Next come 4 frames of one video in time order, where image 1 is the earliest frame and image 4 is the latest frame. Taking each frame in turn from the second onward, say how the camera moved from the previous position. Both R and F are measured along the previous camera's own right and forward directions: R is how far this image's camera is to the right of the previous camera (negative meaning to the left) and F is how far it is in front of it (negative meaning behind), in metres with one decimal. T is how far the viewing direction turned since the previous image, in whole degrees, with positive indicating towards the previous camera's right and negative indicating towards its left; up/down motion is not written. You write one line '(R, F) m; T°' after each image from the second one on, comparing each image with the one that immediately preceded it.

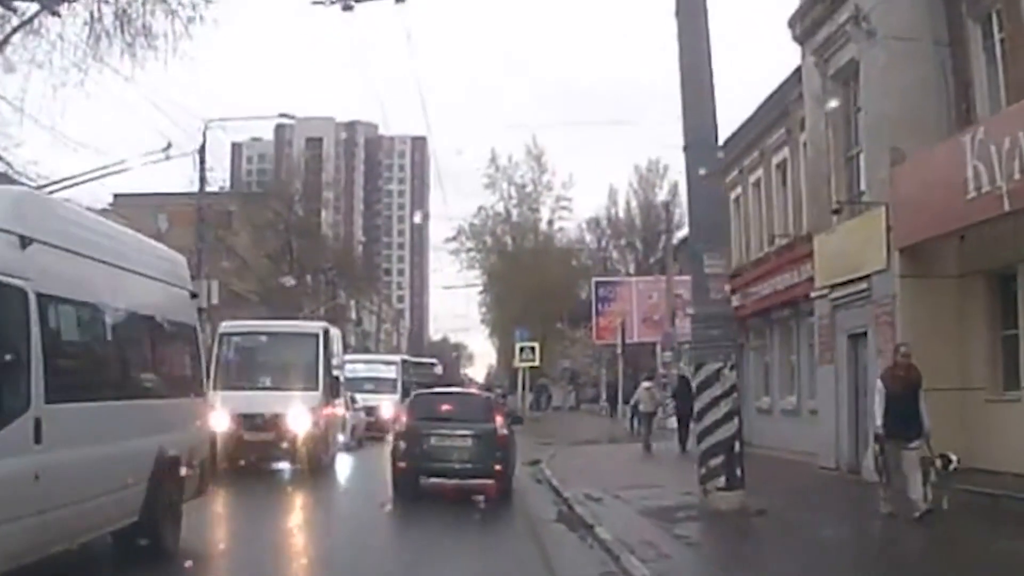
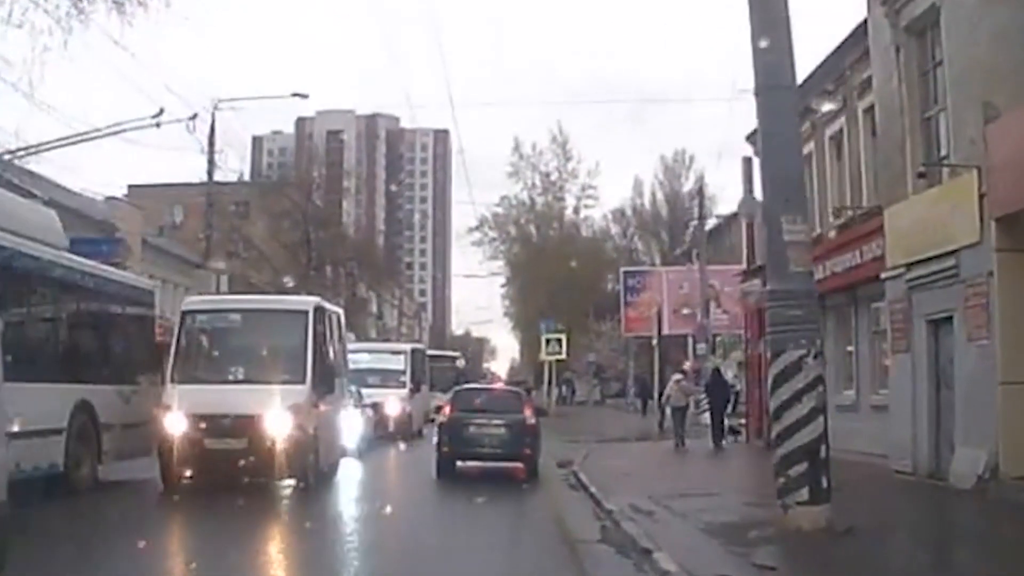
(-0.1, +2.7) m; -1°
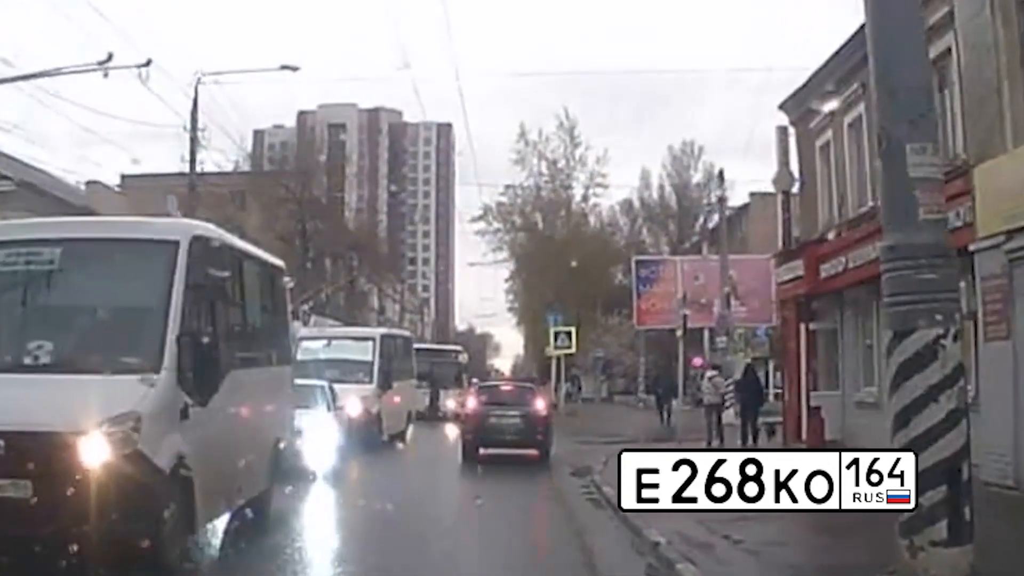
(-0.1, +3.6) m; 0°
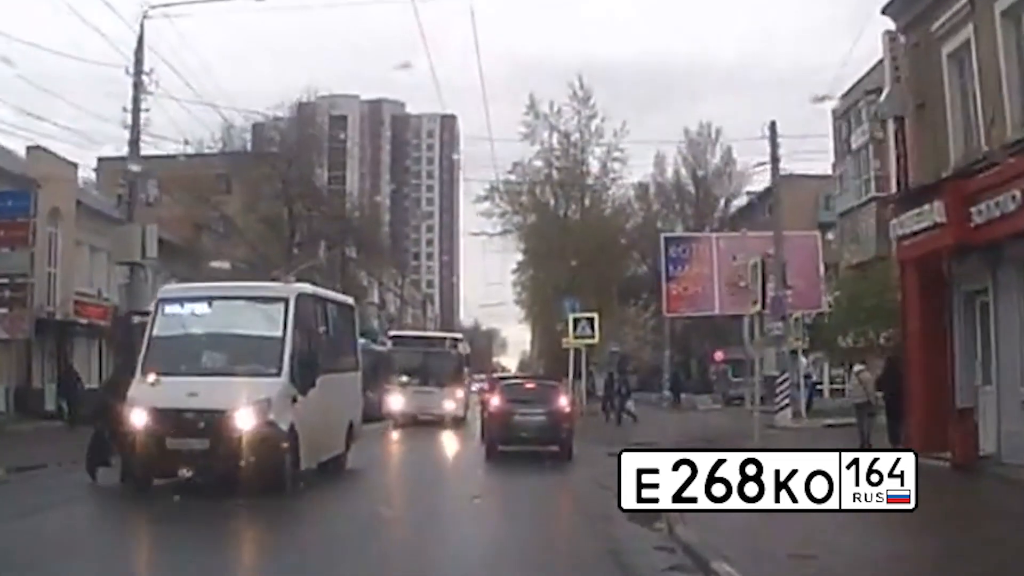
(-0.2, +7.9) m; 0°
